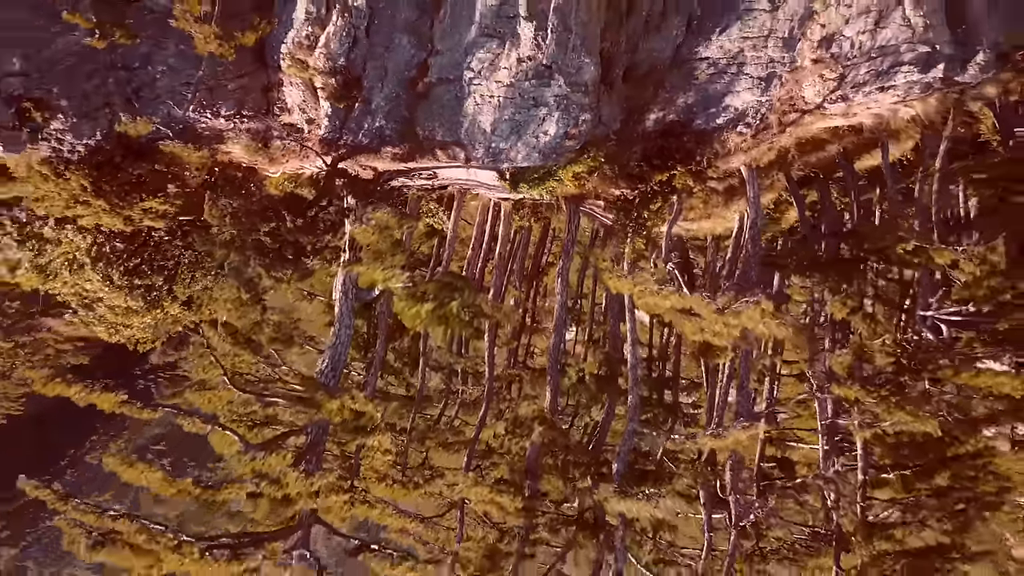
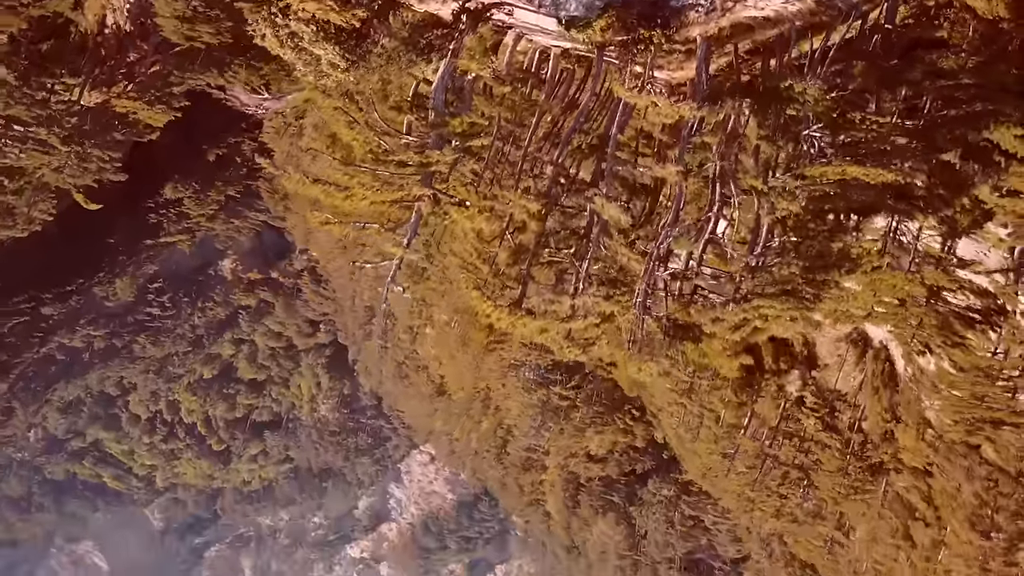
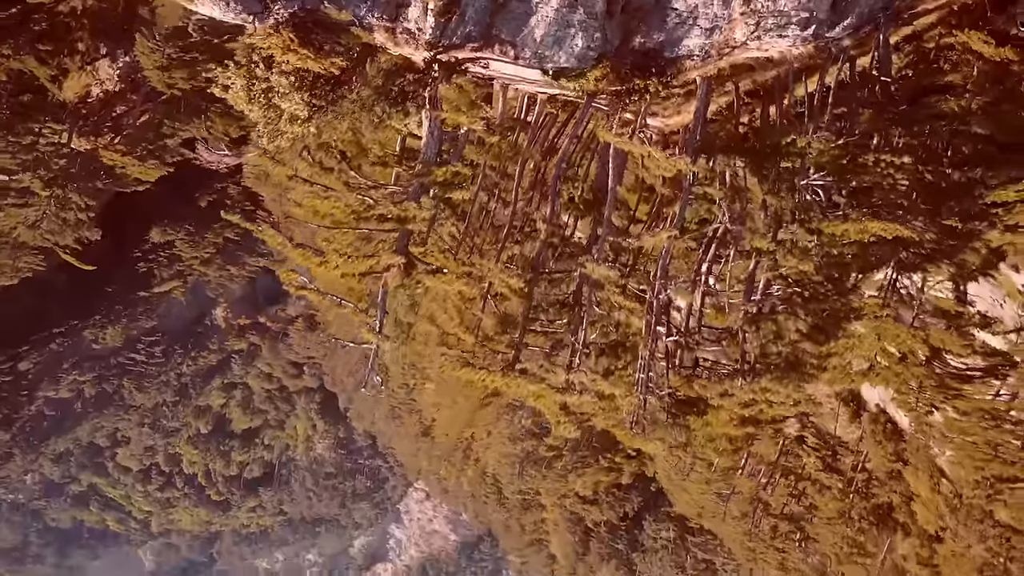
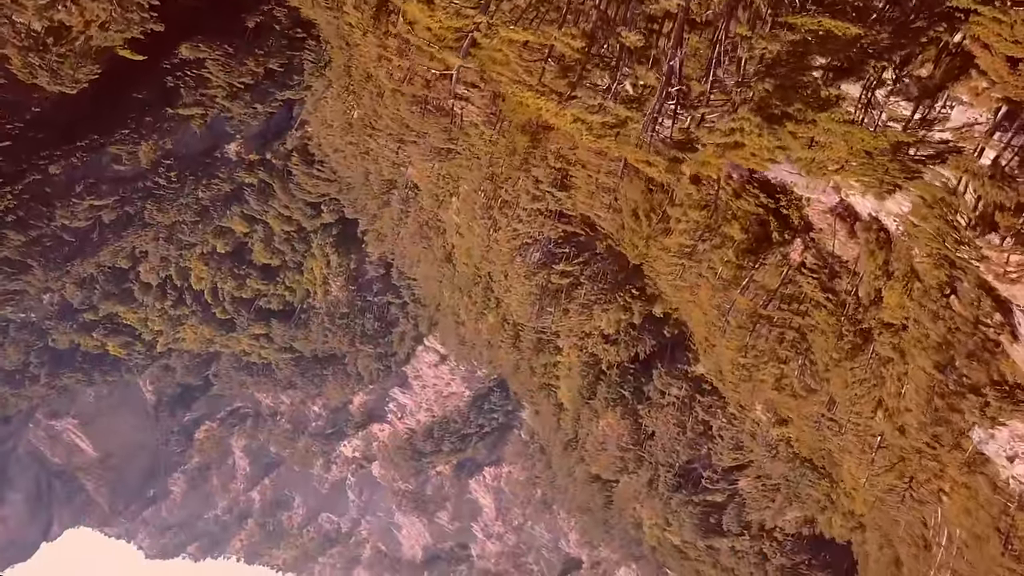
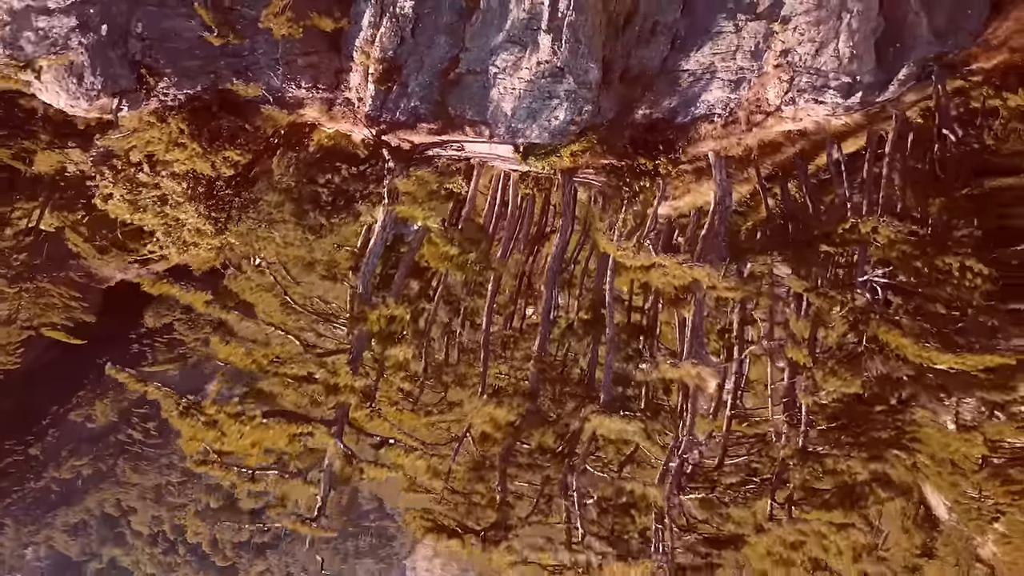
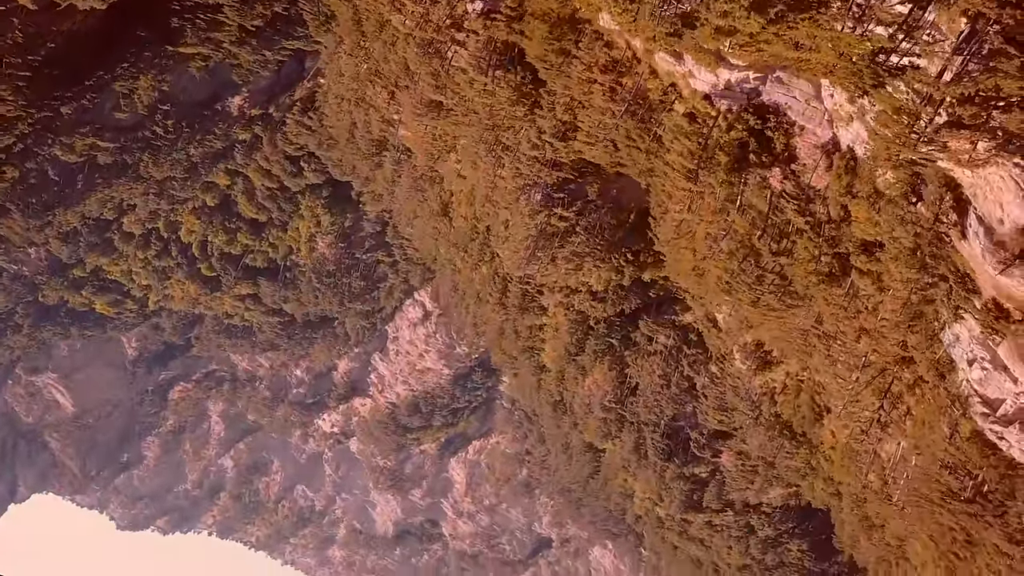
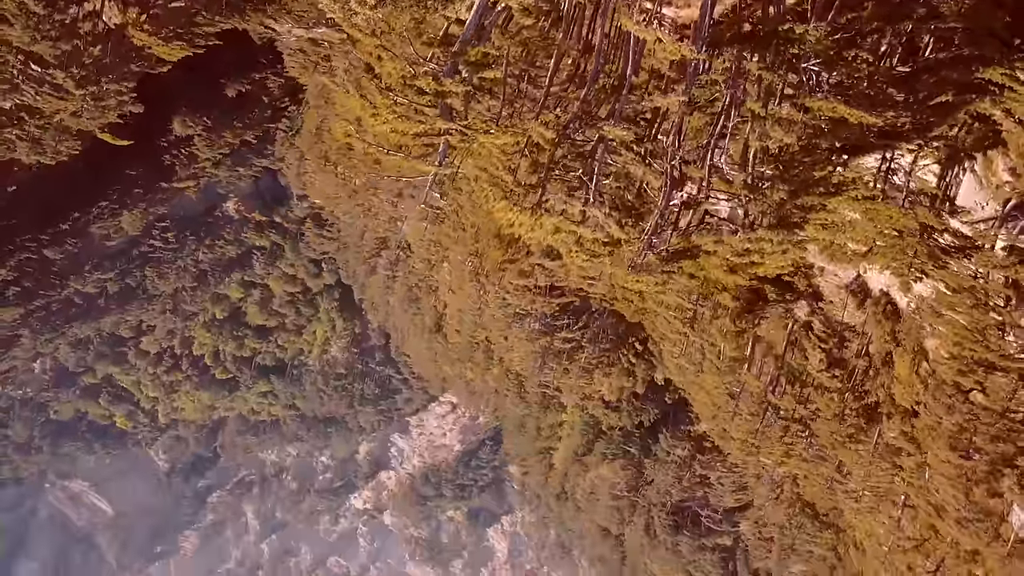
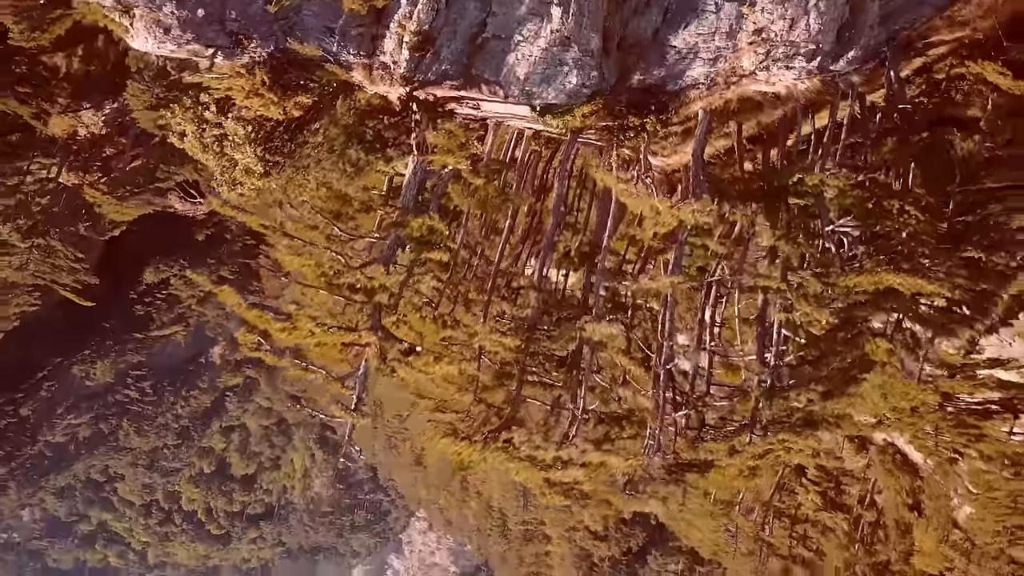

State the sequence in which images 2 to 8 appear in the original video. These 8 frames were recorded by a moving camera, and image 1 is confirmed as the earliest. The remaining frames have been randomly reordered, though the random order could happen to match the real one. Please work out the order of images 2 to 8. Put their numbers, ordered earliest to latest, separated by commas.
5, 8, 3, 2, 7, 4, 6
